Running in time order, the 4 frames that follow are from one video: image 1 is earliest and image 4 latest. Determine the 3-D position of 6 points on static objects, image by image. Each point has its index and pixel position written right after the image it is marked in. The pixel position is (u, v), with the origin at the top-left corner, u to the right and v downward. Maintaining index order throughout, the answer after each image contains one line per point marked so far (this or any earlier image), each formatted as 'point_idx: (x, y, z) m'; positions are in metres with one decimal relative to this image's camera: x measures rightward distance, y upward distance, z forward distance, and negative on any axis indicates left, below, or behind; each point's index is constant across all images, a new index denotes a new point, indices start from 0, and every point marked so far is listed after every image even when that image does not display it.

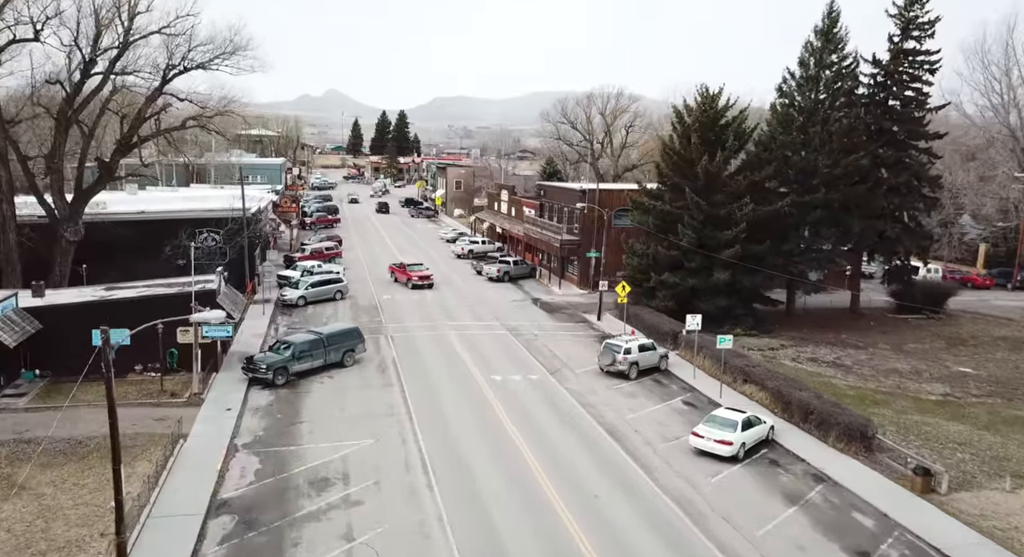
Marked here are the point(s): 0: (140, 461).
0: (-9.6, -4.7, +19.5) m
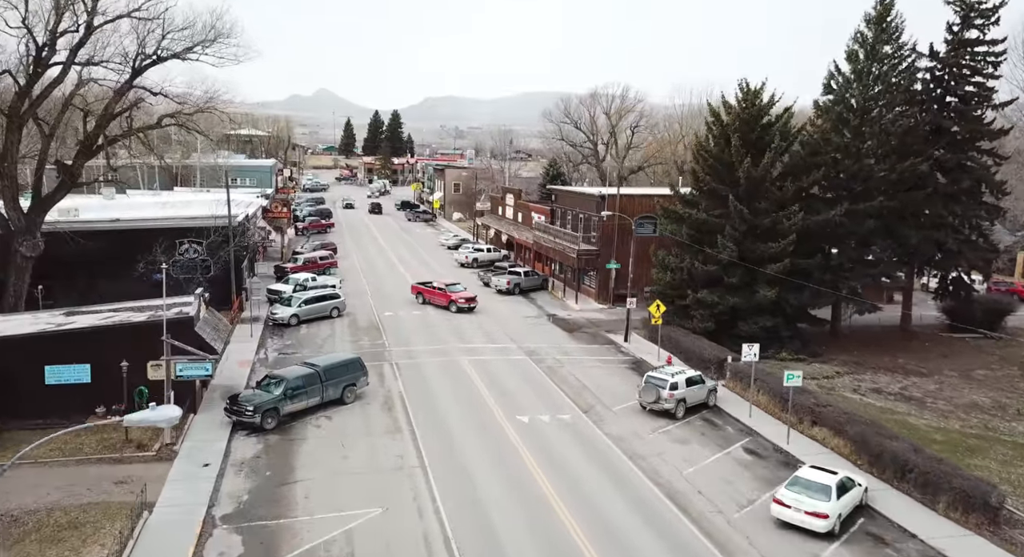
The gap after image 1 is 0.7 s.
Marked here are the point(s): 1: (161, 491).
0: (-8.6, -5.4, +15.5) m
1: (-8.4, -5.1, +18.2) m
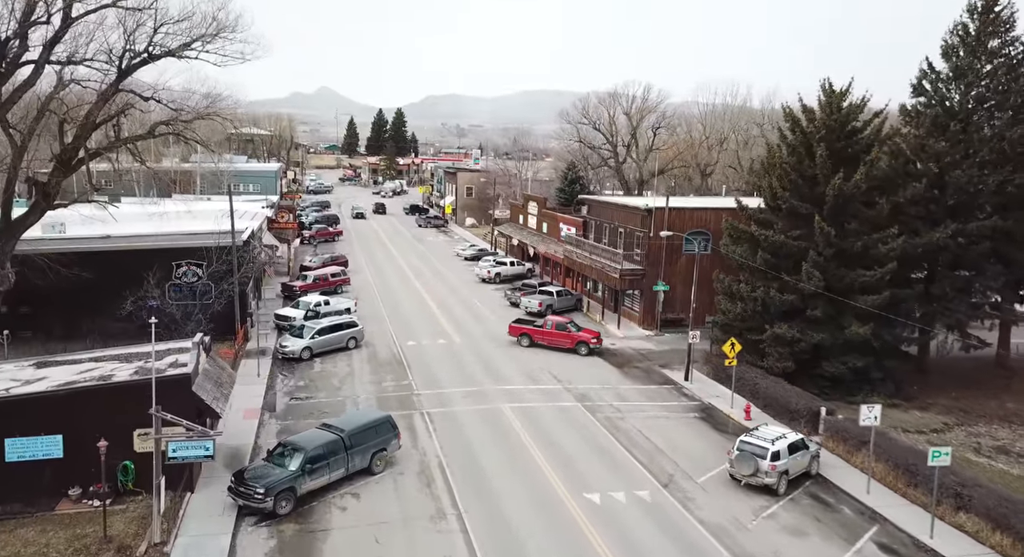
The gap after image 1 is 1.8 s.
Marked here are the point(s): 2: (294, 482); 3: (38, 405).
0: (-6.9, -6.7, +11.1) m
1: (-6.7, -6.3, +13.9) m
2: (-5.4, -5.0, +18.7) m
3: (-11.2, -3.0, +17.9) m
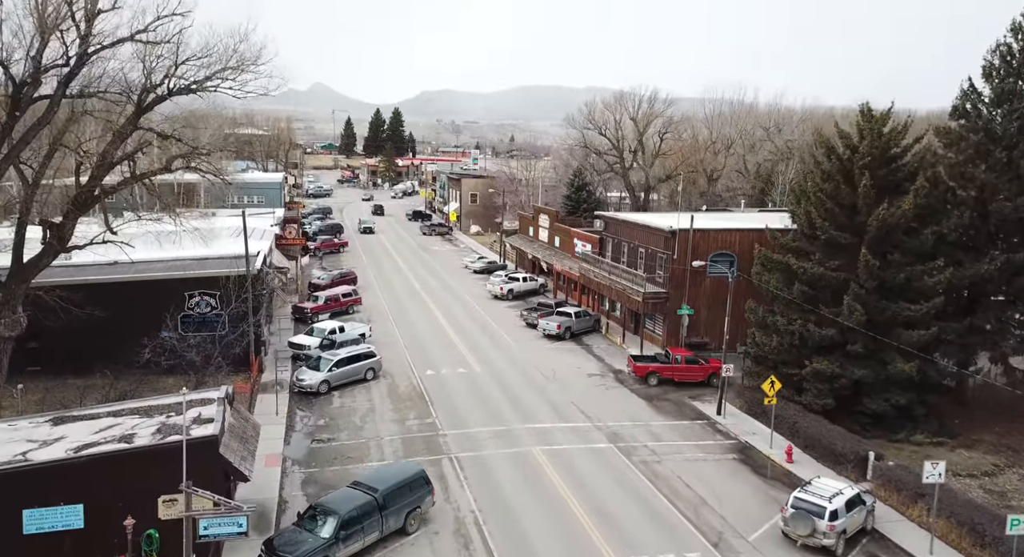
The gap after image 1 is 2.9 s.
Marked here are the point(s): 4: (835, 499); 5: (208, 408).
0: (-5.7, -8.0, +10.1) m
1: (-5.6, -7.6, +12.8) m
2: (-4.3, -6.3, +17.6) m
3: (-10.1, -4.3, +16.8) m
4: (+8.2, -5.6, +19.2) m
5: (-8.0, -3.4, +19.8) m
